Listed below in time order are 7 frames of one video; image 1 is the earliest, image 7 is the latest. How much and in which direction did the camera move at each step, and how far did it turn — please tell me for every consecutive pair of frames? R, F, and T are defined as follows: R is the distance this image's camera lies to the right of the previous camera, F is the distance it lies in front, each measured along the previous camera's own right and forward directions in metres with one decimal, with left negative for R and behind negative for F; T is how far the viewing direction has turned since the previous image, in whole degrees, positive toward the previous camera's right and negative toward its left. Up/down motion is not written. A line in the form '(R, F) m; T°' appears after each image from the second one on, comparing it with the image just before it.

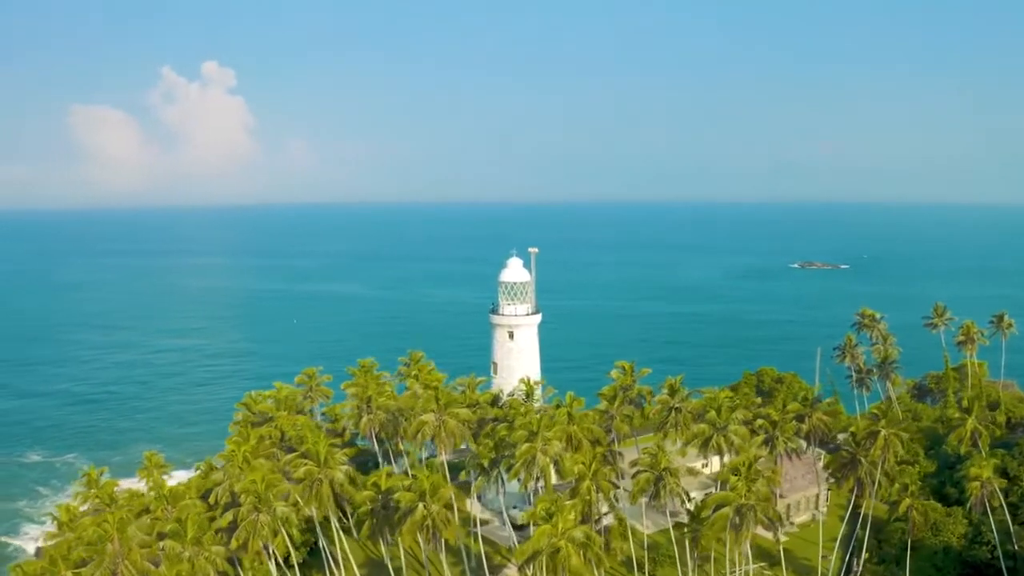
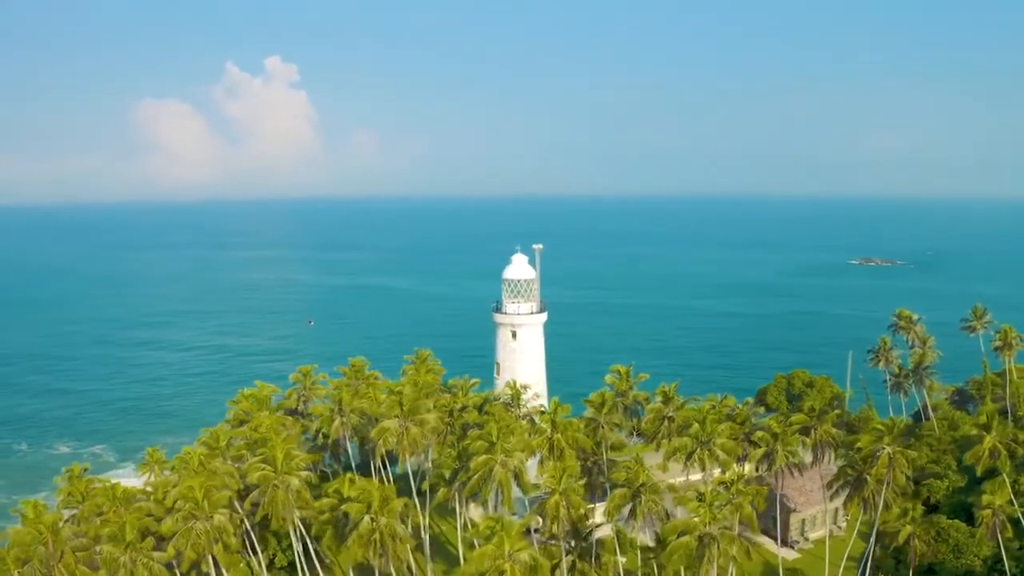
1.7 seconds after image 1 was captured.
(+3.2, +2.3) m; -4°
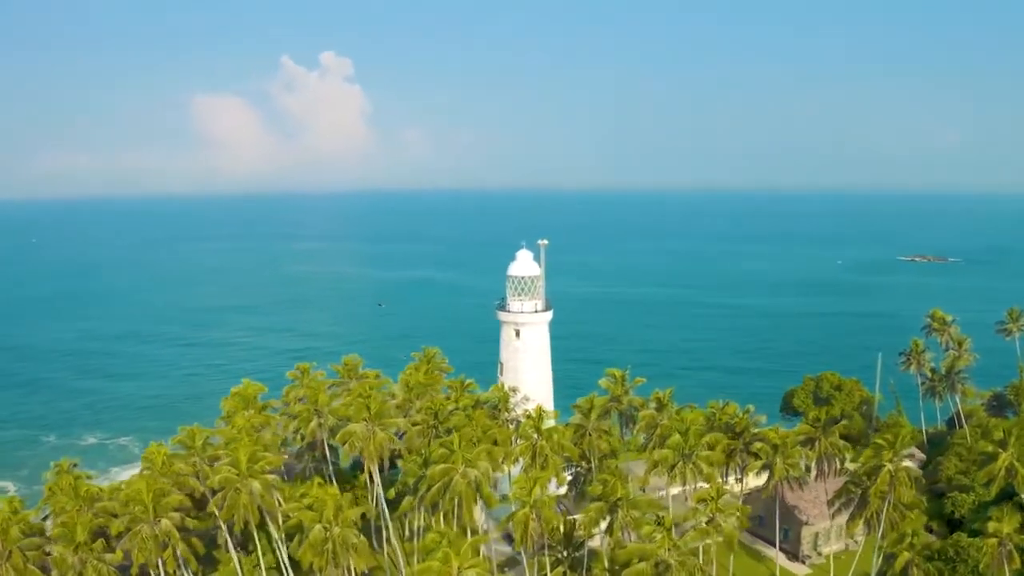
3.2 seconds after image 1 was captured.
(+2.6, +1.8) m; -3°
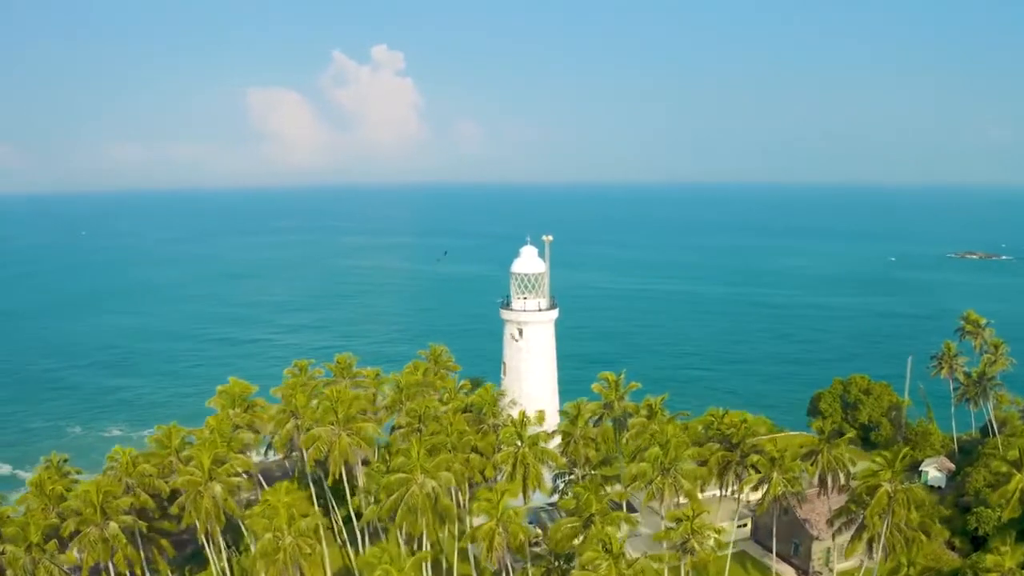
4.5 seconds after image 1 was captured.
(+2.4, +1.7) m; -3°
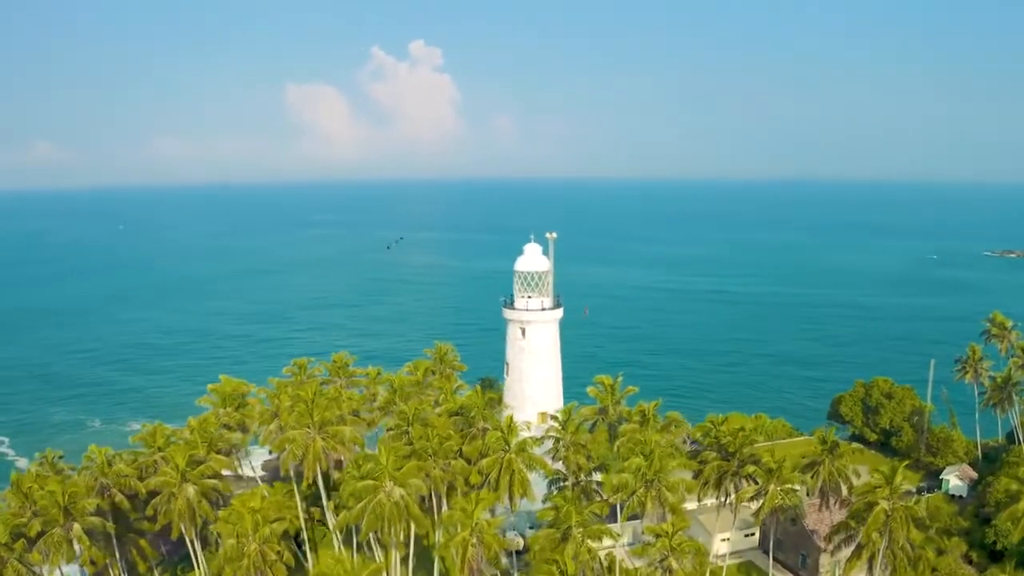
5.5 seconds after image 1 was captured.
(+1.6, +1.2) m; -2°
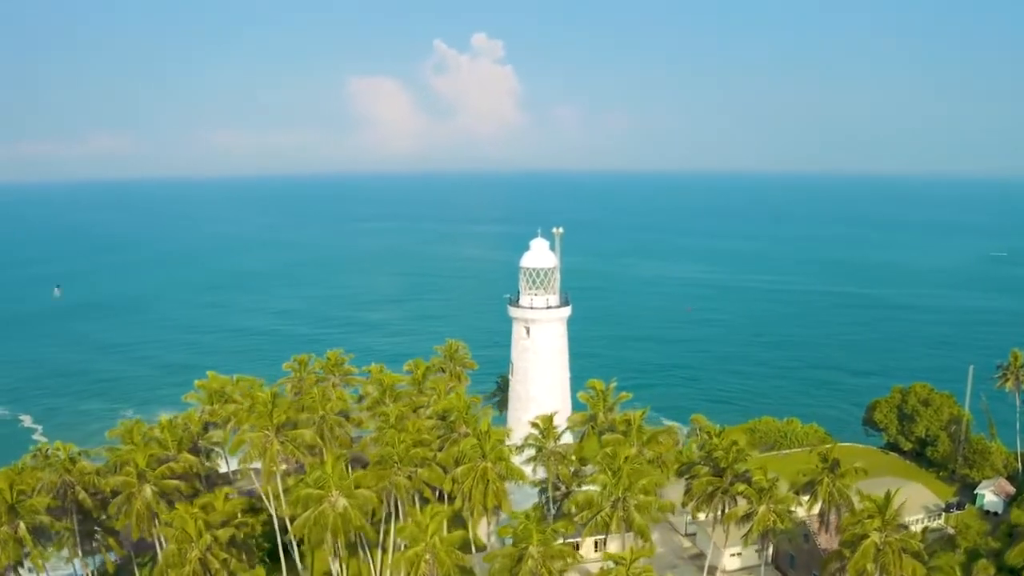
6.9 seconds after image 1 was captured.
(+2.6, +1.8) m; -3°
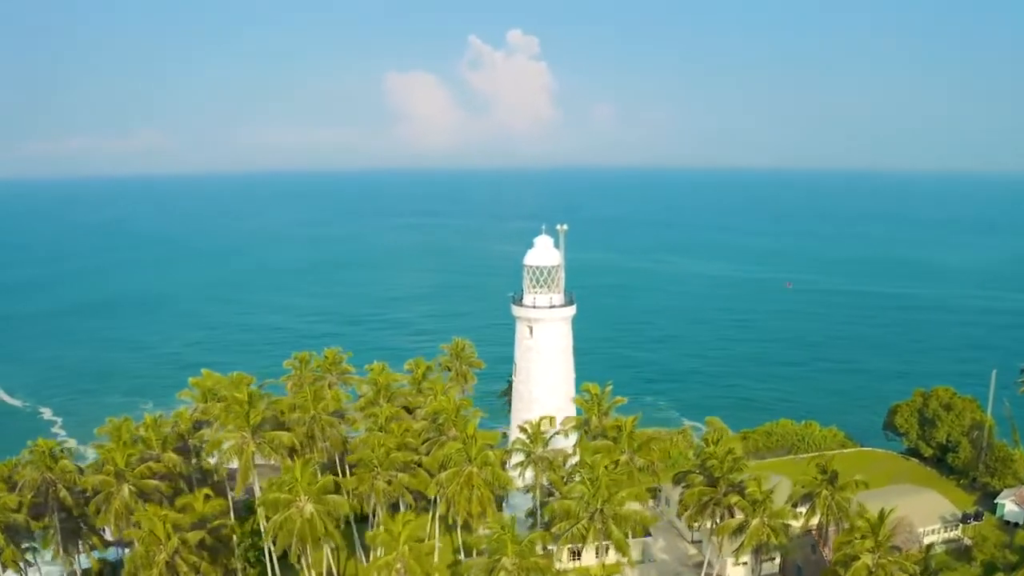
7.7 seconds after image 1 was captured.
(+1.4, +0.9) m; -2°
